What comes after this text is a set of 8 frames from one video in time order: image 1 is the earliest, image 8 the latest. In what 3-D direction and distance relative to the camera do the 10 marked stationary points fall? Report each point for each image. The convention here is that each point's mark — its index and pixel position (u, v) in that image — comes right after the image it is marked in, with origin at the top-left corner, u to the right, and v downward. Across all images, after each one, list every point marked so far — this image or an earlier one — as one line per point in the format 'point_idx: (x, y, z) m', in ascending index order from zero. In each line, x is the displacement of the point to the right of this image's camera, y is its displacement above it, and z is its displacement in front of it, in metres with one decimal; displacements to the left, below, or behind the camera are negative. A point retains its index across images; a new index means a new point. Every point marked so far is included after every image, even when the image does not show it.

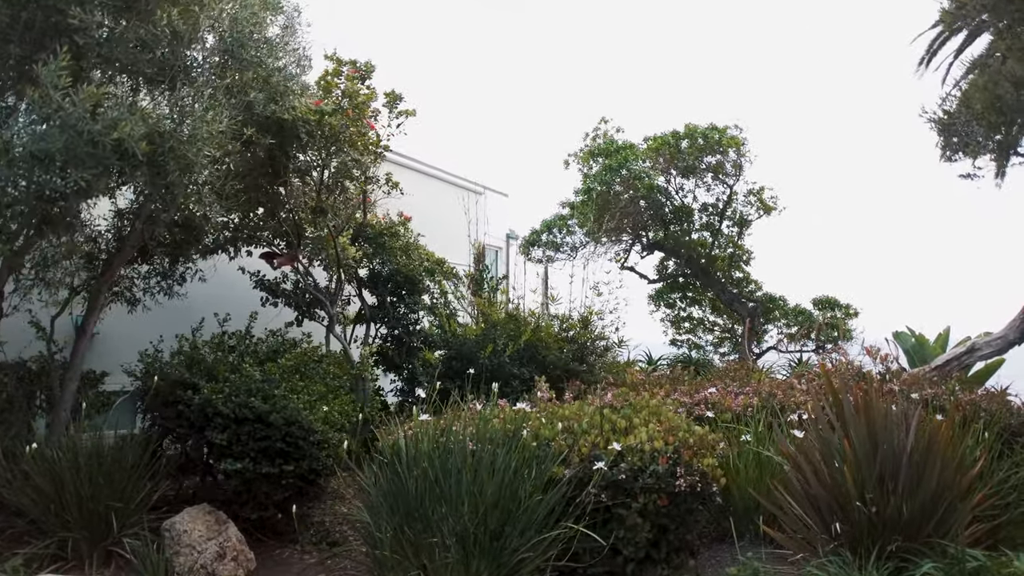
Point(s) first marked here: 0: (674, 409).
0: (+1.1, -0.8, +5.7) m
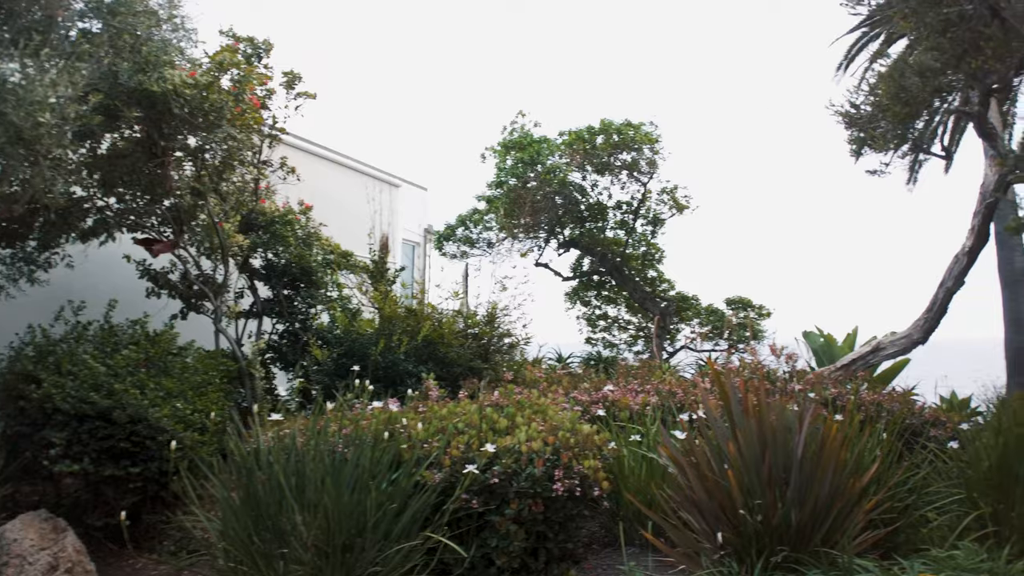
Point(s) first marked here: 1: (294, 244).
0: (+0.3, -0.7, +5.3) m
1: (-2.2, +0.4, +8.7) m
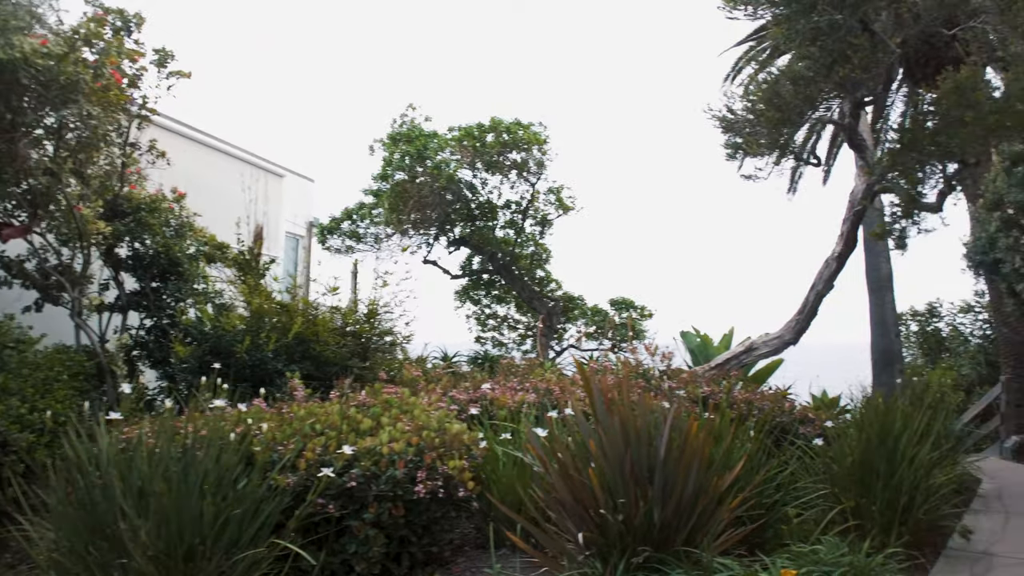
0: (-0.4, -0.7, +5.1) m
1: (-3.3, +0.5, +8.3) m
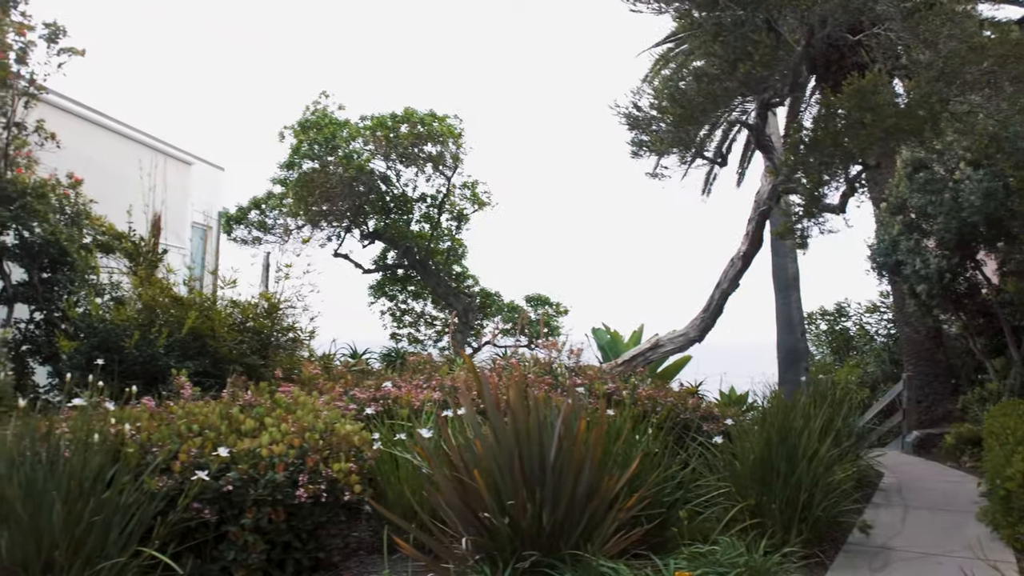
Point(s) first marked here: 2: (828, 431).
0: (-1.0, -0.7, +5.0) m
1: (-4.2, +0.6, +7.8) m
2: (+2.0, -0.9, +5.6) m
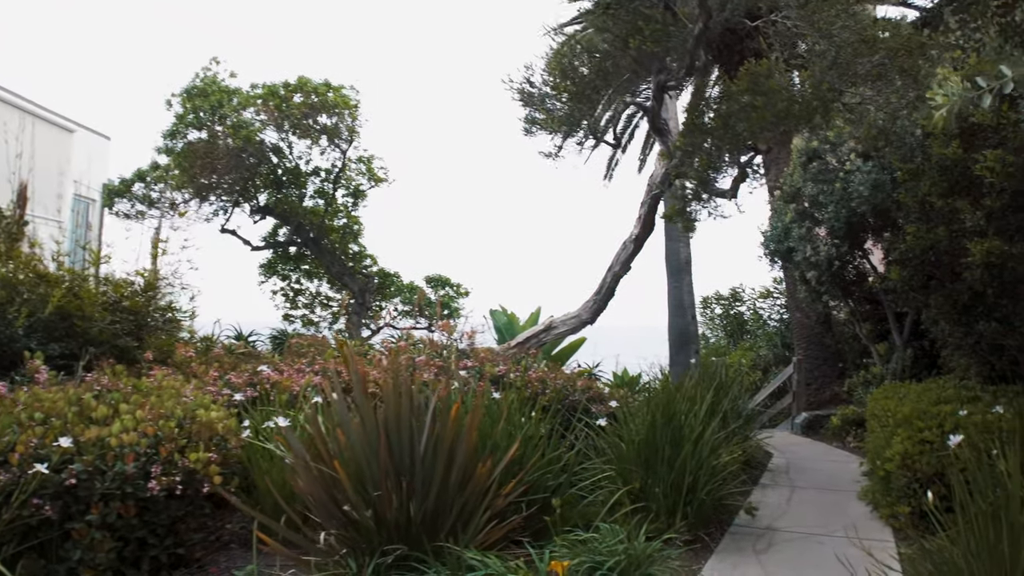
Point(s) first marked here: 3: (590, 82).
0: (-1.7, -0.5, +4.6) m
1: (-5.1, +0.8, +7.1) m
2: (+1.3, -0.8, +5.6) m
3: (+0.5, +1.4, +5.9) m
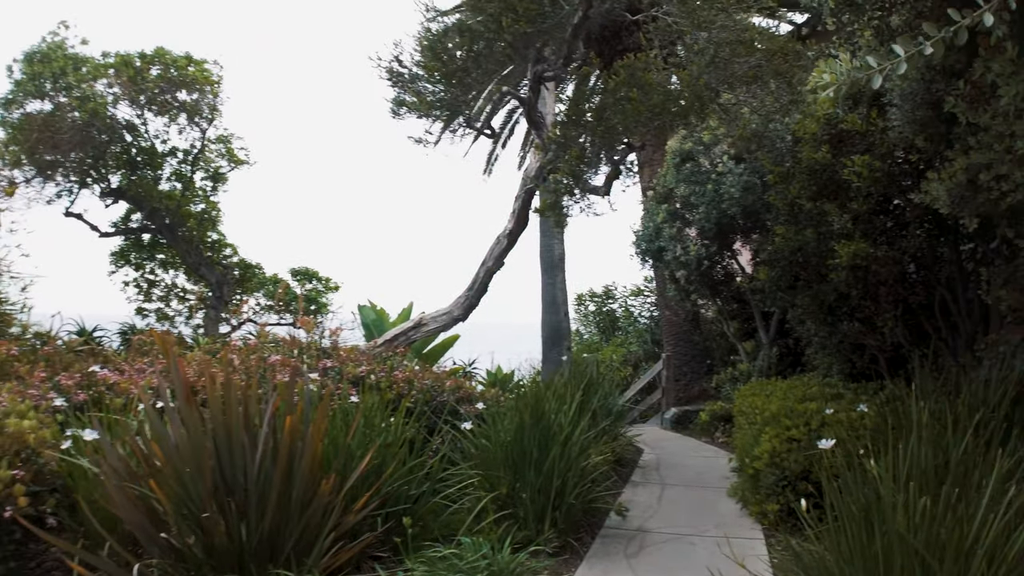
0: (-2.3, -0.5, +4.1) m
1: (-6.0, +0.9, +6.1) m
2: (+0.5, -0.8, +5.4) m
3: (-0.3, +1.4, +5.7) m
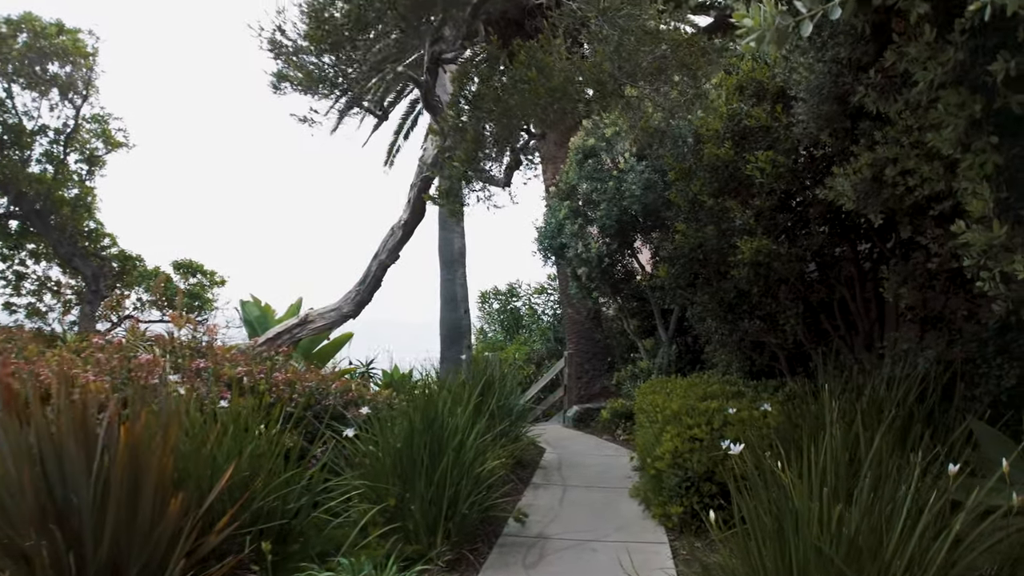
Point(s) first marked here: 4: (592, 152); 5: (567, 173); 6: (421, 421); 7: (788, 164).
0: (-2.8, -0.5, +3.5) m
1: (-6.7, +1.0, +5.1) m
2: (-0.2, -0.8, +5.2) m
3: (-0.9, +1.5, +5.3) m
4: (+0.8, +1.4, +8.5) m
5: (+0.6, +1.2, +8.8) m
6: (-0.4, -0.6, +4.2) m
7: (+1.6, +0.7, +5.1) m
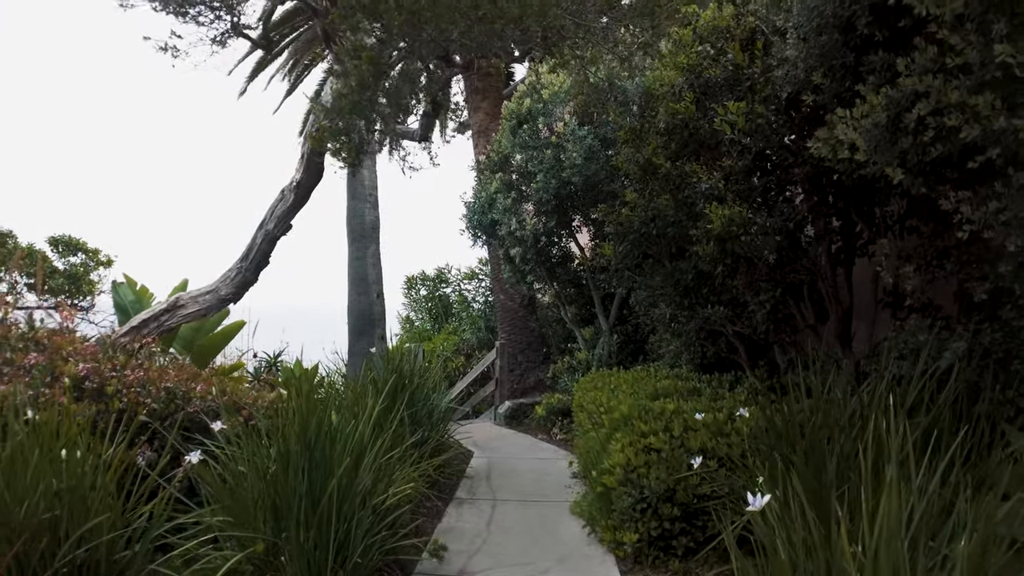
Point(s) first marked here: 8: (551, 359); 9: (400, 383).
0: (-3.1, -0.3, +2.3) m
1: (-7.0, +1.1, +3.5) m
2: (-0.6, -0.7, +4.2) m
3: (-1.3, +1.6, +4.2) m
4: (+0.1, +1.5, +7.5) m
5: (-0.1, +1.3, +7.8) m
6: (-0.7, -0.5, +3.1) m
7: (+1.2, +0.8, +4.2) m
8: (+0.4, -0.8, +9.8) m
9: (-0.7, -0.6, +5.3) m
